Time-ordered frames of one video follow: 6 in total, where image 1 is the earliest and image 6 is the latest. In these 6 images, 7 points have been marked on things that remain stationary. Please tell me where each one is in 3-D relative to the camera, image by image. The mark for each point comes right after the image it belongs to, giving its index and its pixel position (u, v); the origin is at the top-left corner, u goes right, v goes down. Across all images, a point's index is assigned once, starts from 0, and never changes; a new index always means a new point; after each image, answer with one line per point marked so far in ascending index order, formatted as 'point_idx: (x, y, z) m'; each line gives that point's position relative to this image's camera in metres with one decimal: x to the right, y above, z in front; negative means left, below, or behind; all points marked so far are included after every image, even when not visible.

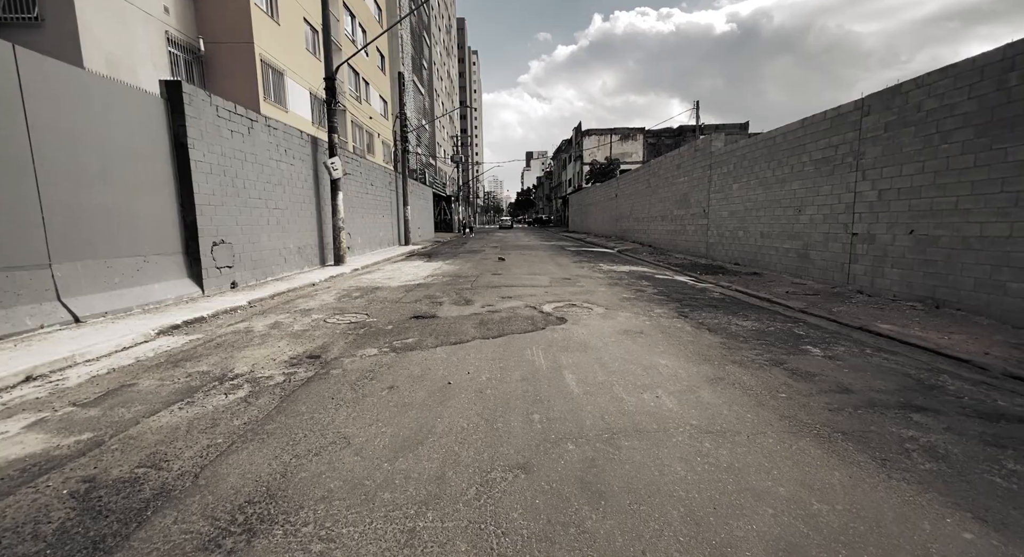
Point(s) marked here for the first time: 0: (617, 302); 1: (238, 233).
0: (+1.6, -0.4, +7.3) m
1: (-5.2, +0.9, +9.0) m
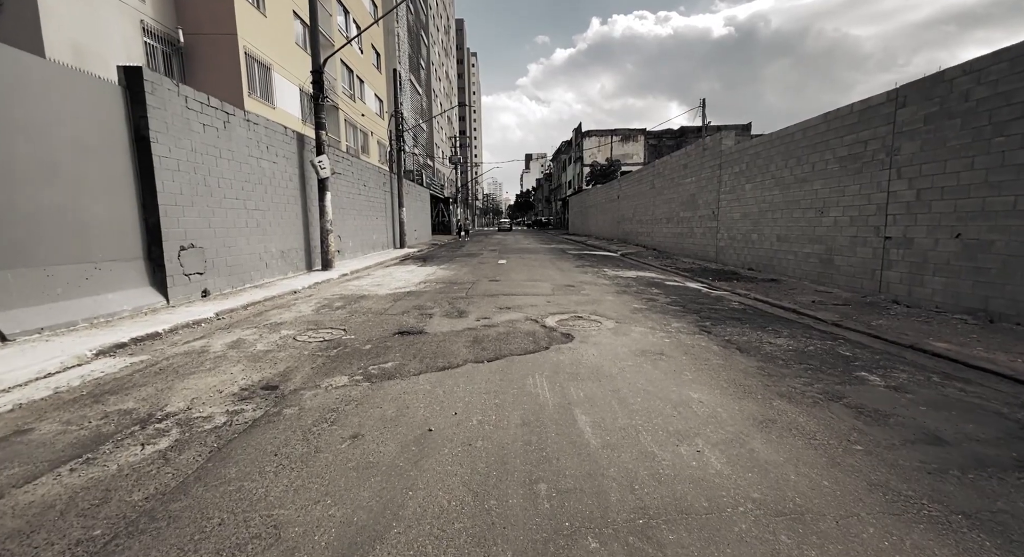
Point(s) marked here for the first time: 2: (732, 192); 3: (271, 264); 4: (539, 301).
0: (+1.6, -0.5, +6.6) m
1: (-5.2, +0.7, +8.3) m
2: (+5.9, +2.3, +12.8) m
3: (-5.2, +0.3, +10.4) m
4: (+0.4, -0.3, +7.4) m
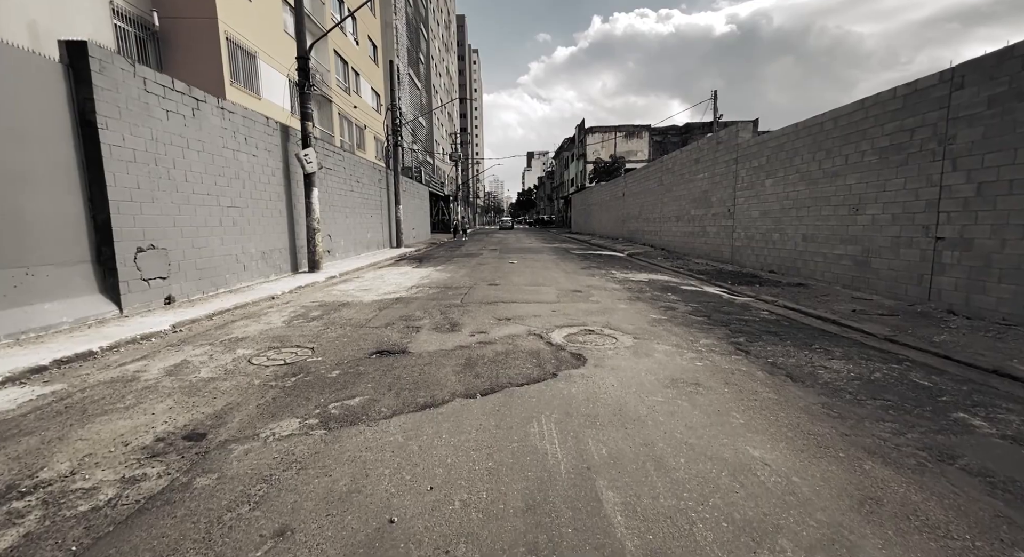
0: (+1.6, -0.6, +5.7) m
1: (-5.2, +0.7, +7.4) m
2: (+5.9, +2.3, +11.9) m
3: (-5.2, +0.2, +9.5) m
4: (+0.4, -0.4, +6.5) m
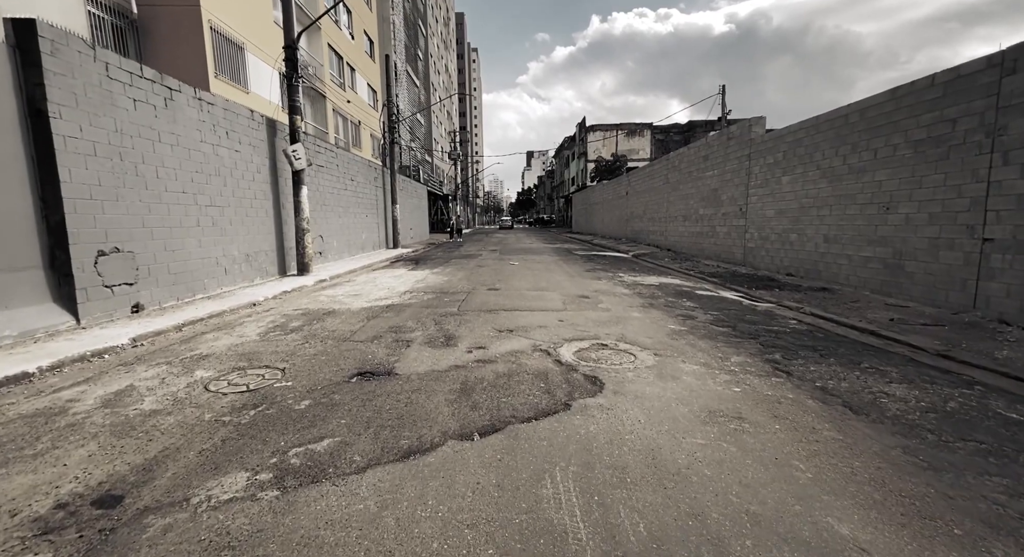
0: (+1.6, -0.7, +5.0) m
1: (-5.2, +0.6, +6.7) m
2: (+5.9, +2.2, +11.2) m
3: (-5.2, +0.2, +8.9) m
4: (+0.5, -0.5, +5.9) m
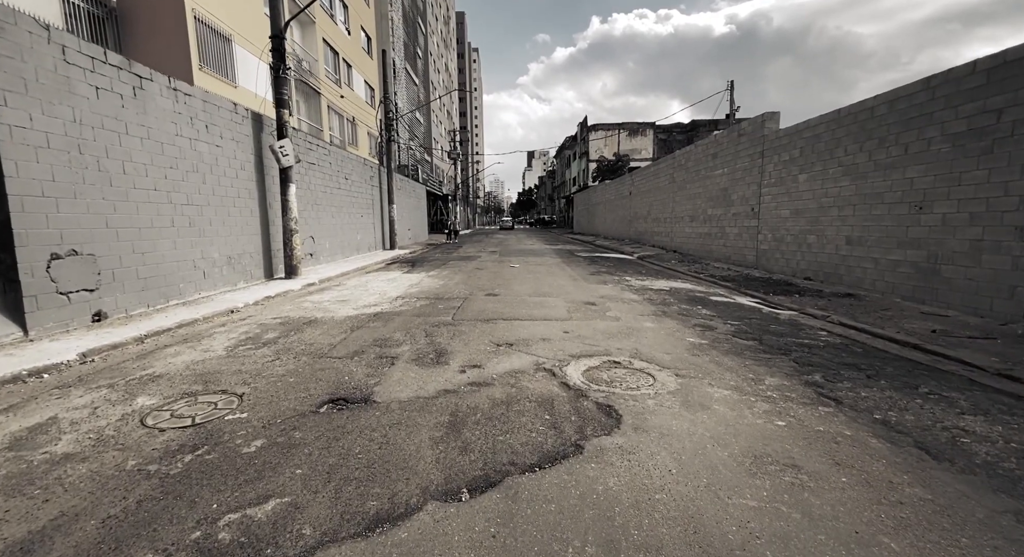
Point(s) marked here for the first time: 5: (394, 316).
0: (+1.6, -0.7, +4.4) m
1: (-5.2, +0.5, +6.1) m
2: (+5.9, +2.1, +10.6) m
3: (-5.2, +0.1, +8.3) m
4: (+0.4, -0.6, +5.3) m
5: (-1.5, -0.5, +6.1) m
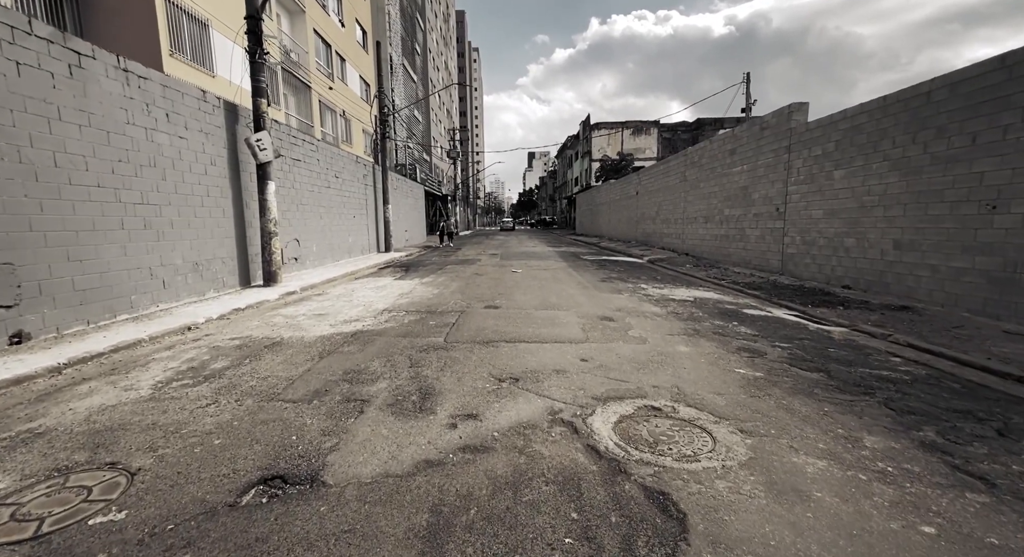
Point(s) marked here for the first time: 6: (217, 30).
0: (+1.7, -0.9, +3.4) m
1: (-5.1, +0.4, +5.1) m
2: (+6.0, +1.9, +9.6) m
3: (-5.1, -0.1, +7.3) m
4: (+0.5, -0.7, +4.3) m
5: (-1.5, -0.6, +5.1) m
6: (-7.1, +6.0, +11.6) m
